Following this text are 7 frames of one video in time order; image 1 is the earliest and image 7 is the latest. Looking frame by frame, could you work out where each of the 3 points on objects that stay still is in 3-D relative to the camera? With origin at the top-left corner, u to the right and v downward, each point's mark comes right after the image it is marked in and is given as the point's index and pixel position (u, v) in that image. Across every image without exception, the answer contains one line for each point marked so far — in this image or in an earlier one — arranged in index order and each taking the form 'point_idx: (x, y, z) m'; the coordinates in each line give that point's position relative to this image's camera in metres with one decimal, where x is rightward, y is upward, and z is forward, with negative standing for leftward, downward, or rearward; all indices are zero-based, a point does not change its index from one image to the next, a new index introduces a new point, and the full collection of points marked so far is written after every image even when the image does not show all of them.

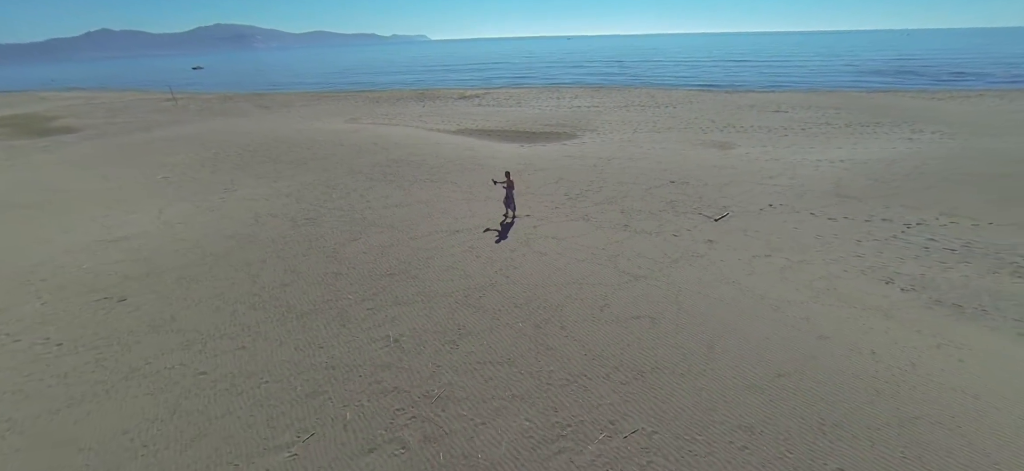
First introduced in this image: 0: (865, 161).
0: (+12.8, +2.6, +13.9) m
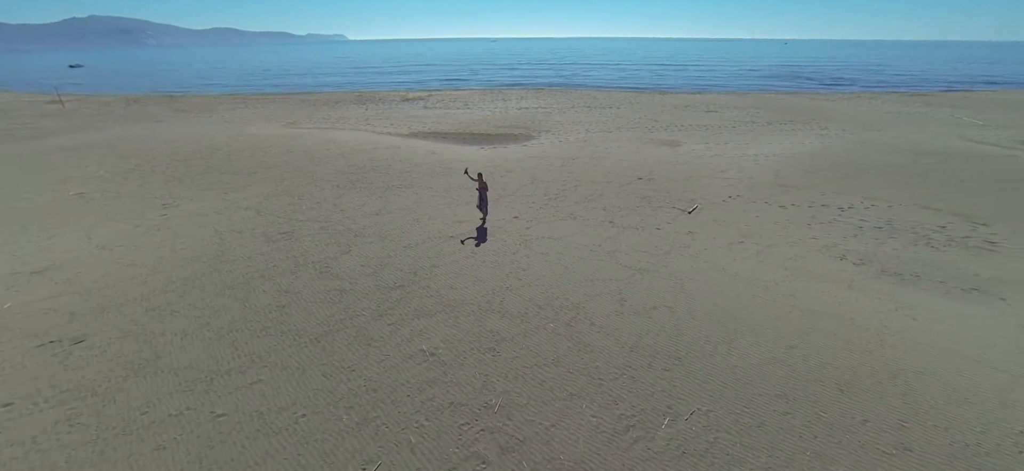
0: (+11.6, +3.2, +15.9) m
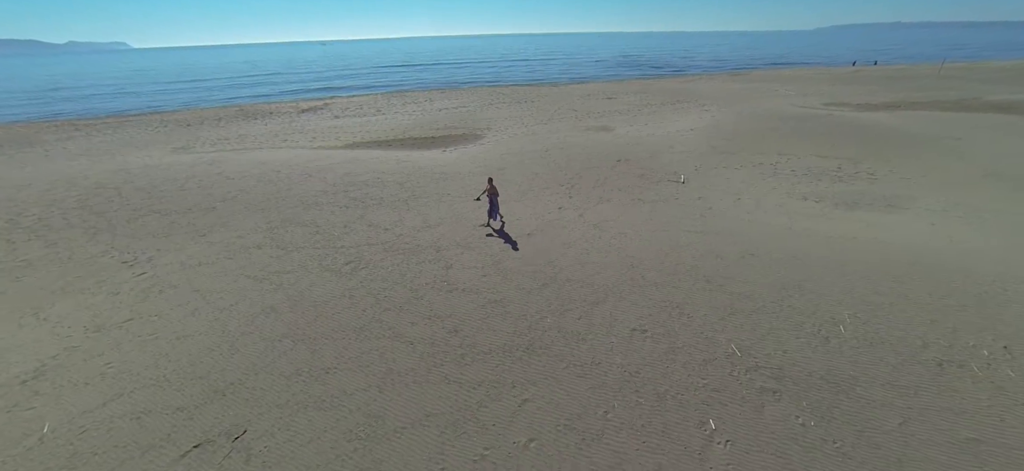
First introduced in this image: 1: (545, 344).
0: (+9.8, +5.4, +19.7) m
1: (+0.5, -1.7, +5.9) m
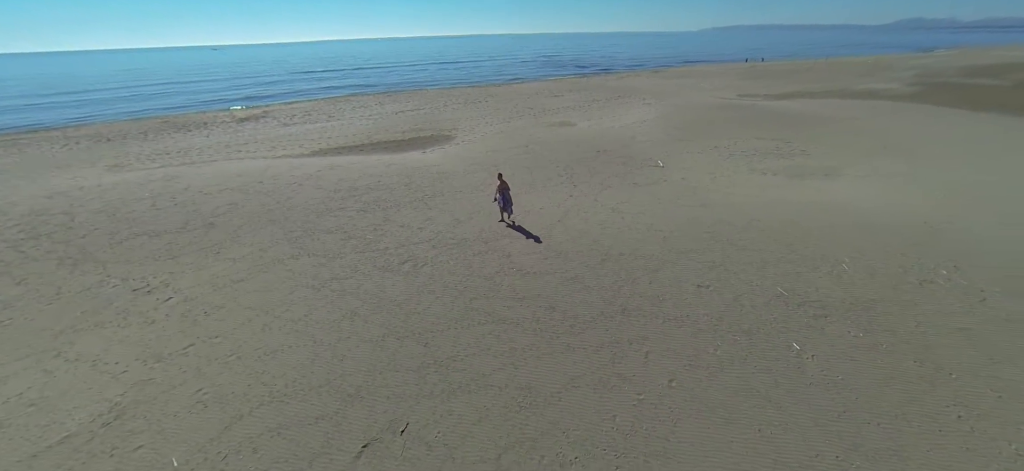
0: (+8.0, +6.5, +21.8) m
1: (+2.1, -1.3, +6.6) m
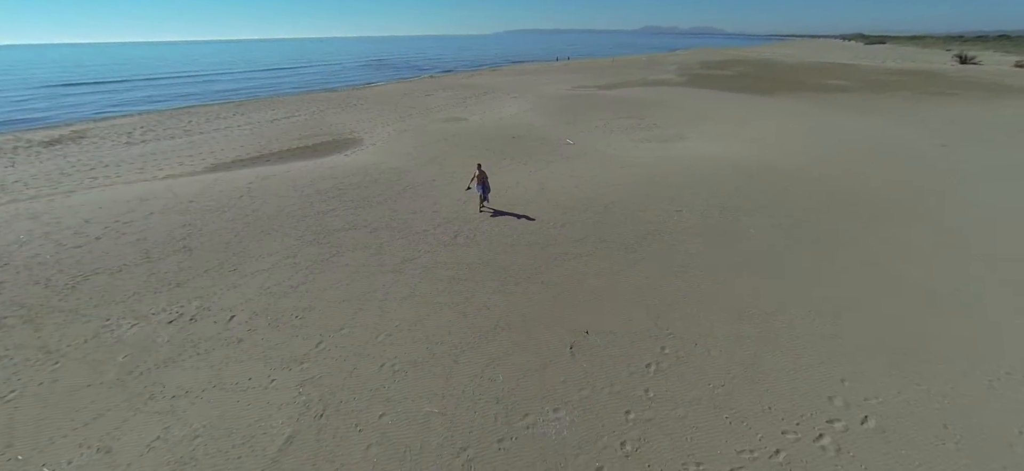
0: (+1.4, +8.1, +25.2) m
1: (+3.3, +0.1, +9.1) m
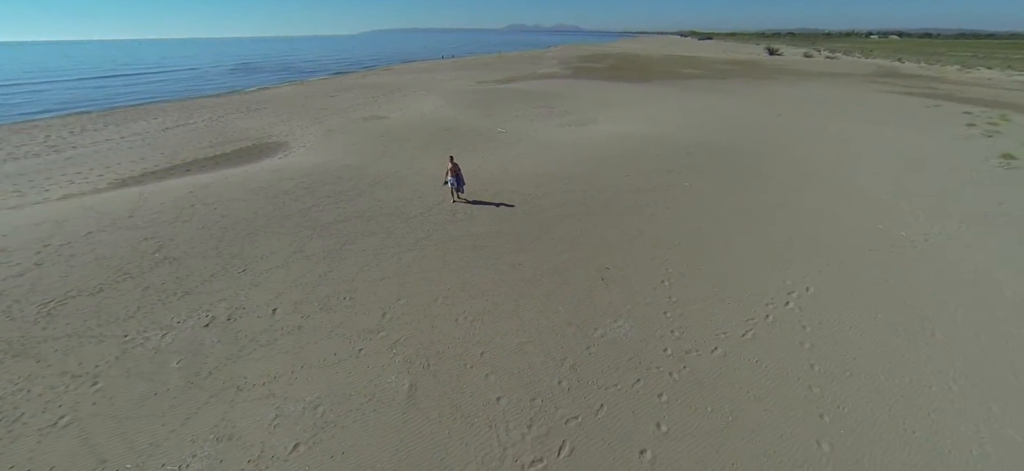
0: (-3.9, +8.7, +25.8) m
1: (+2.9, +1.2, +10.8) m
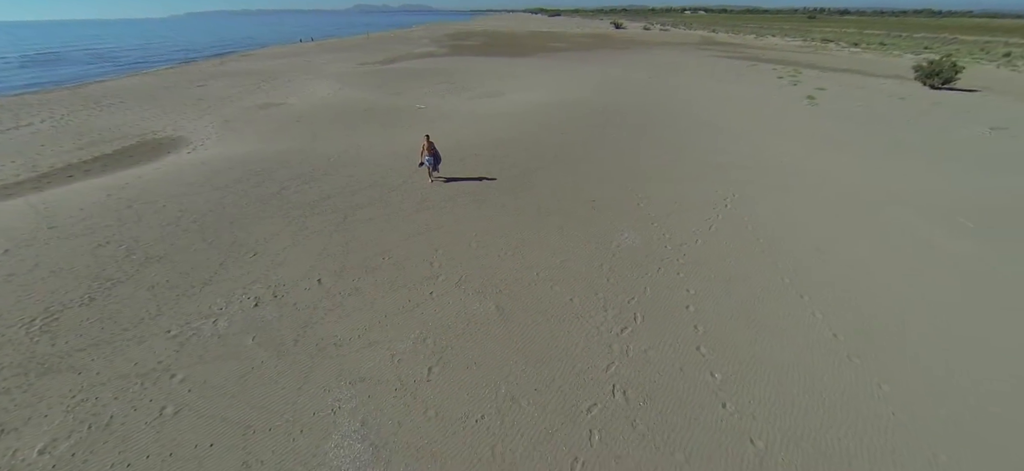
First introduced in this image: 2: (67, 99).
0: (-9.9, +9.4, +24.4) m
1: (+1.8, +2.9, +12.2) m
2: (-22.2, +6.7, +19.5) m
